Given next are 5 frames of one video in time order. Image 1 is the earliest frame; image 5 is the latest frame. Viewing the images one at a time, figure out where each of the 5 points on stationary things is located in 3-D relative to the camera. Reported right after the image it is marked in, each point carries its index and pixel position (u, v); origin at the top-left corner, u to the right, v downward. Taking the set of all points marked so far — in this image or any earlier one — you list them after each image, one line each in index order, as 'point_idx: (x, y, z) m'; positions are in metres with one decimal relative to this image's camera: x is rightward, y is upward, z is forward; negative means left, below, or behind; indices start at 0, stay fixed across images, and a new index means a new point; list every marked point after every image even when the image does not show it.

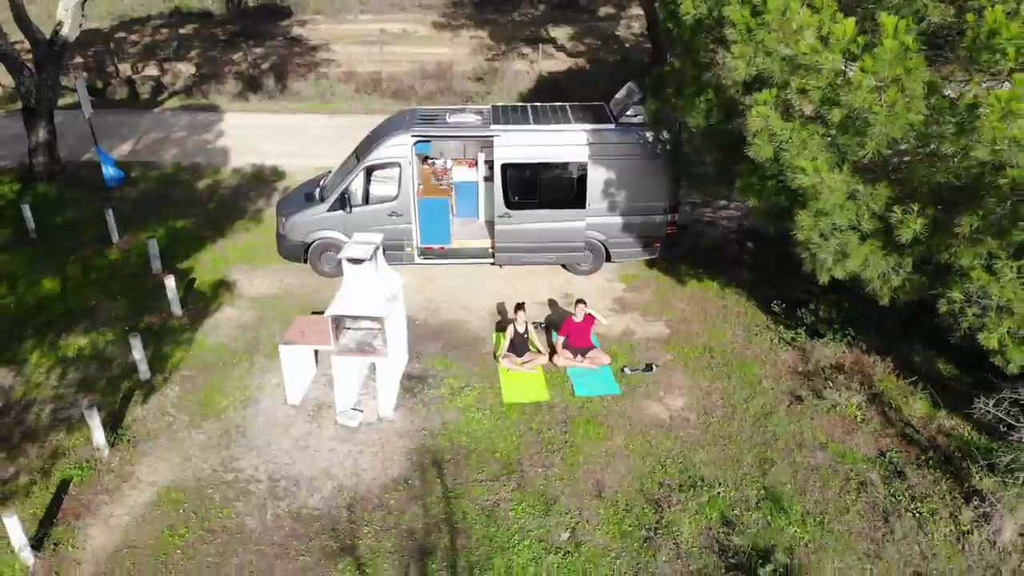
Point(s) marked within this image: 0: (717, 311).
0: (+1.9, -0.2, +7.1) m
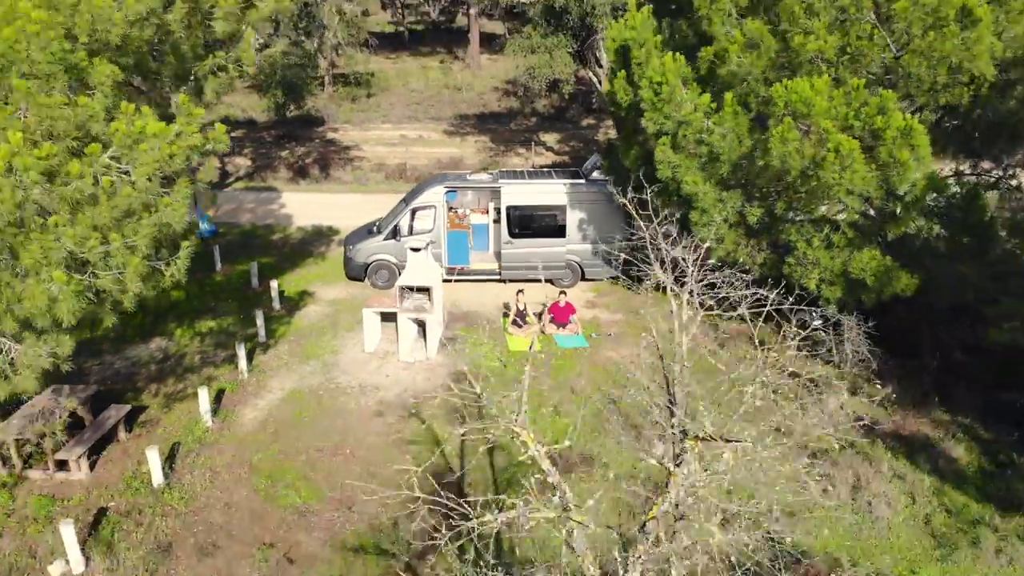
0: (+2.0, -0.2, +10.0) m
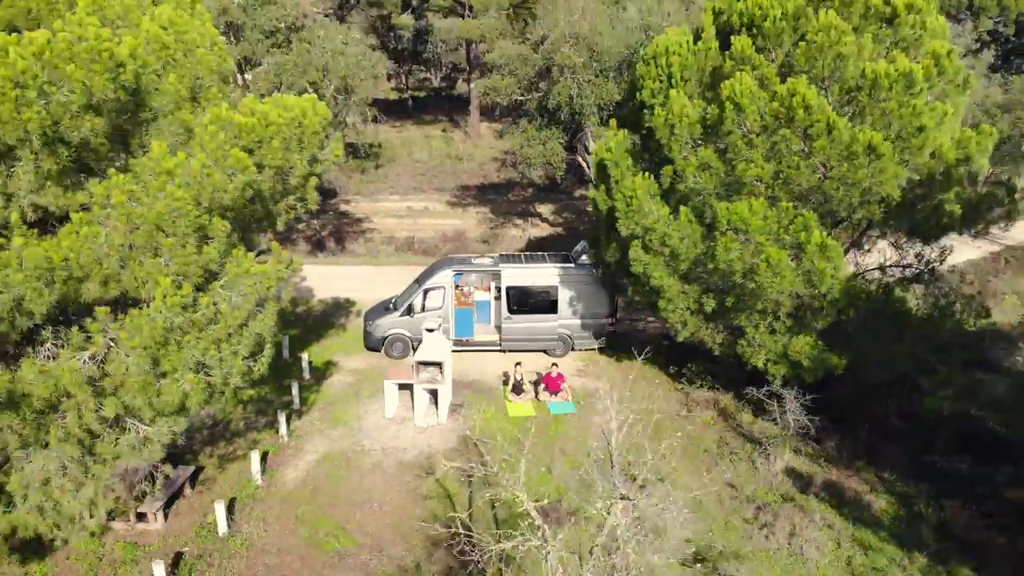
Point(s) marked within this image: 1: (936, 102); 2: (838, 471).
0: (+2.0, -1.3, +11.5) m
1: (+4.7, +2.1, +8.3) m
2: (+3.9, -2.2, +8.9) m
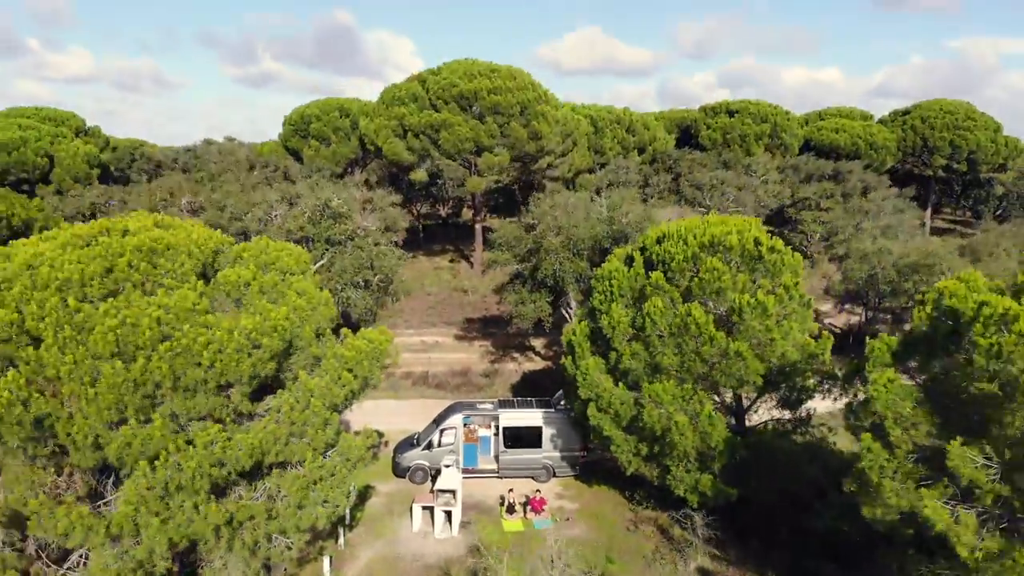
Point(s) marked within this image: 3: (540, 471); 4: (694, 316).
0: (+1.9, -4.3, +15.3) m
1: (+4.6, -0.5, +12.6) m
2: (+3.7, -4.8, +12.6) m
3: (+0.6, -4.0, +16.1) m
4: (+3.1, -0.5, +12.5) m
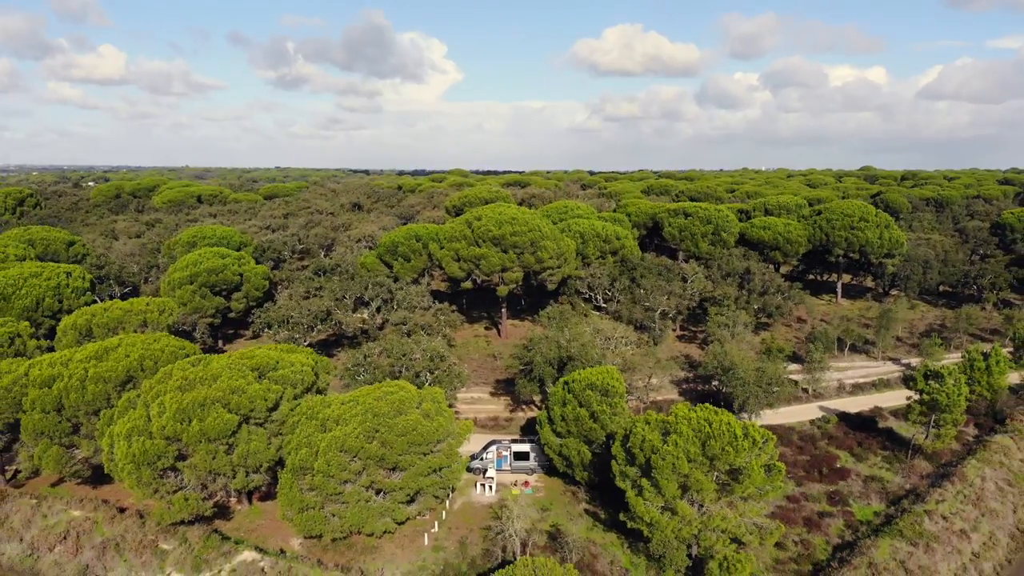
0: (+2.1, -9.7, +36.9) m
1: (+4.8, -5.9, +34.1) m
2: (+3.8, -10.1, +34.1) m
3: (+0.8, -9.3, +37.7) m
4: (+3.2, -5.8, +34.1) m
